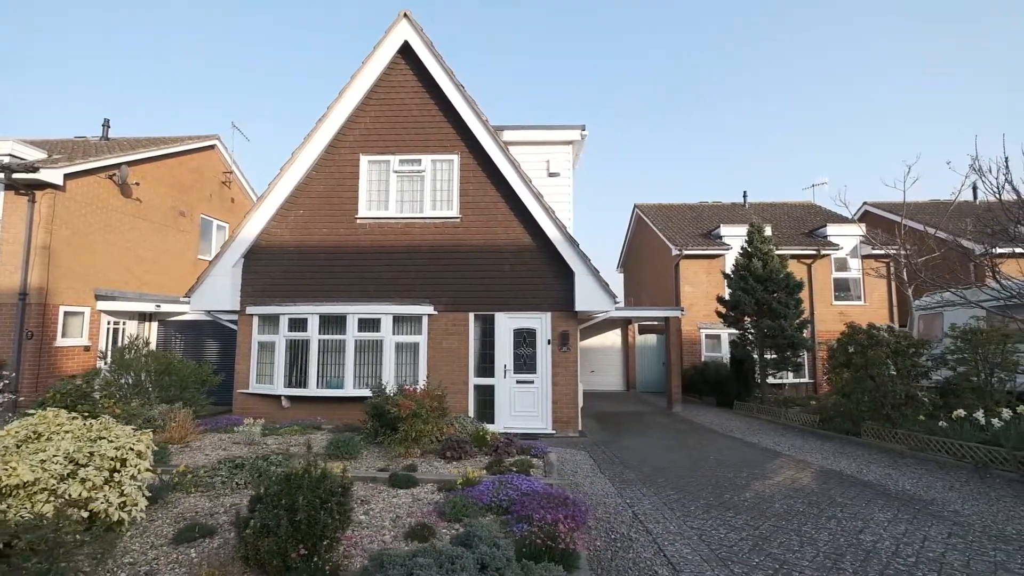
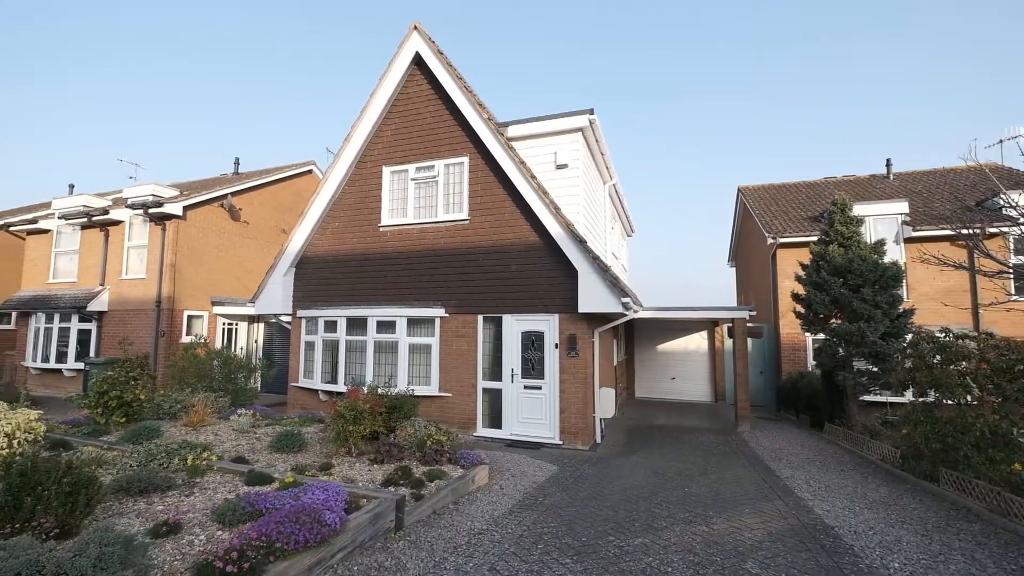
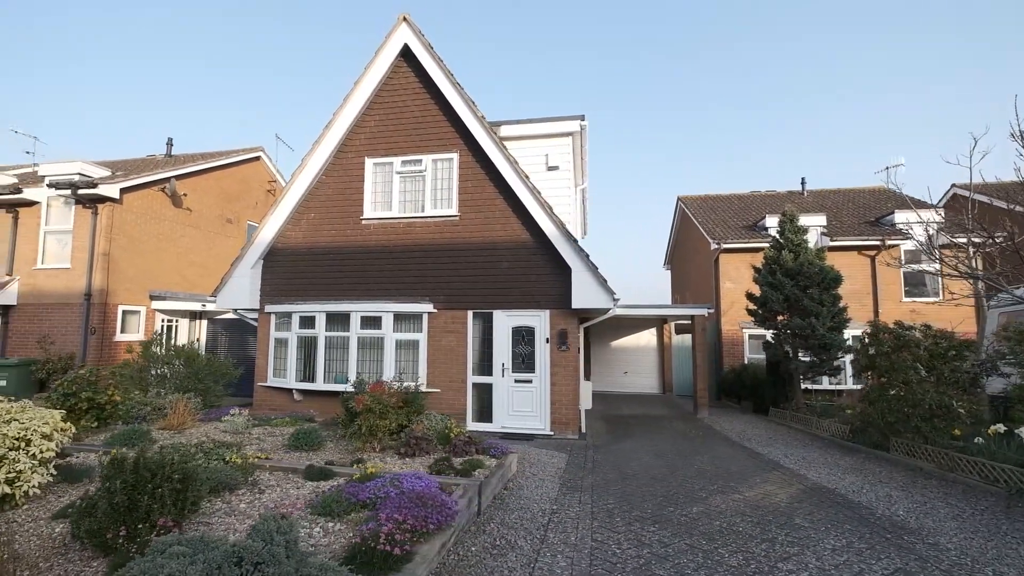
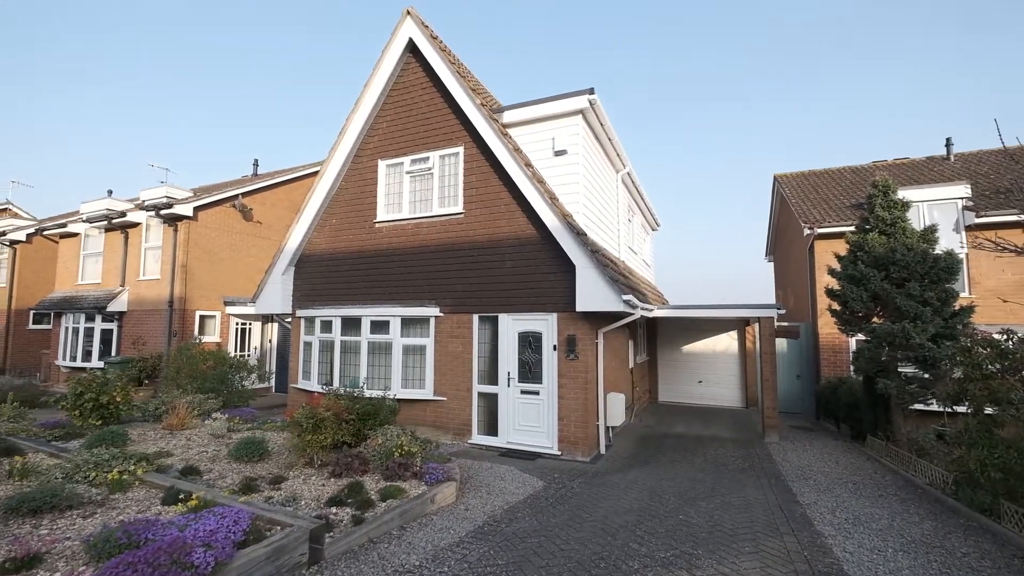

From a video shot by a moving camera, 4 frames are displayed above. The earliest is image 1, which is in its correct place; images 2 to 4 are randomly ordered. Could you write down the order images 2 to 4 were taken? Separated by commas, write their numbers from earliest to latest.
3, 2, 4
